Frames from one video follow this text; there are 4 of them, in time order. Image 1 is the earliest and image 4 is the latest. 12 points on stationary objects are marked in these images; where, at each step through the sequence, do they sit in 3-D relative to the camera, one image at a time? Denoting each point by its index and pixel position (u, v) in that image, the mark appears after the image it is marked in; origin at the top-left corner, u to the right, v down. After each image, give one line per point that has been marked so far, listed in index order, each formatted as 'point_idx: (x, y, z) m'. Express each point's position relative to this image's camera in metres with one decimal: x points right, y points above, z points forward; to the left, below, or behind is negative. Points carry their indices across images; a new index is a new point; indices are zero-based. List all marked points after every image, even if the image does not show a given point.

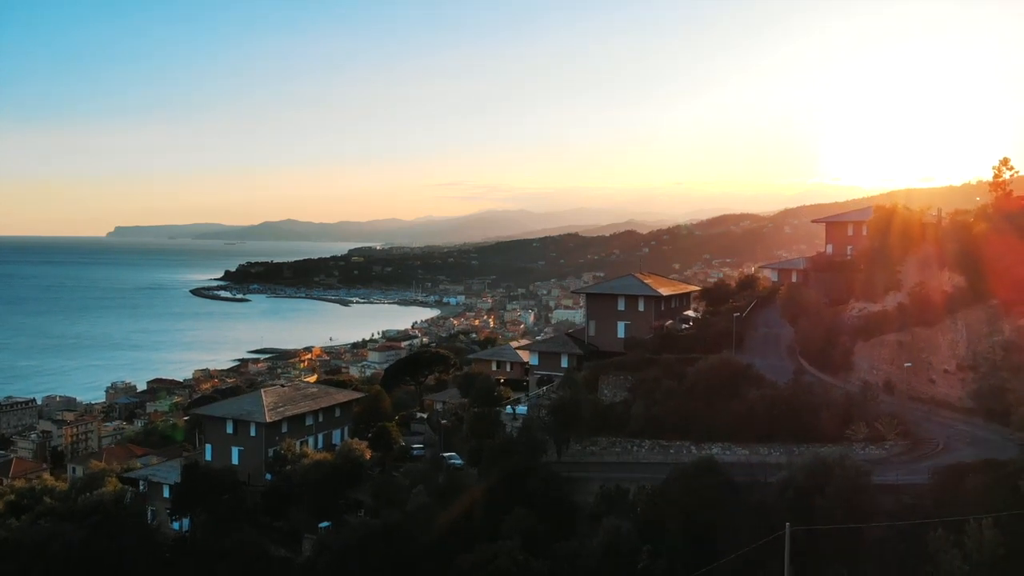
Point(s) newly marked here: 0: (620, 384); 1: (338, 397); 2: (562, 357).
0: (+1.8, -1.6, +12.9) m
1: (-3.7, -2.3, +16.4) m
2: (+1.1, -1.4, +16.1) m
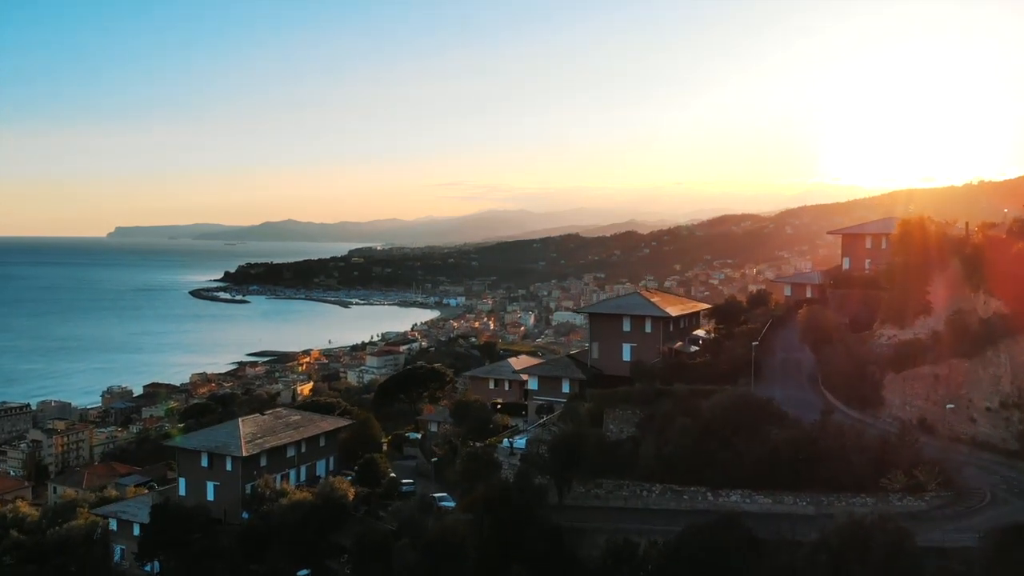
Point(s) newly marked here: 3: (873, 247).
0: (+1.8, -2.0, +11.8) m
1: (-3.8, -2.7, +15.3) m
2: (+1.0, -1.8, +15.0) m
3: (+8.8, +1.0, +18.7) m
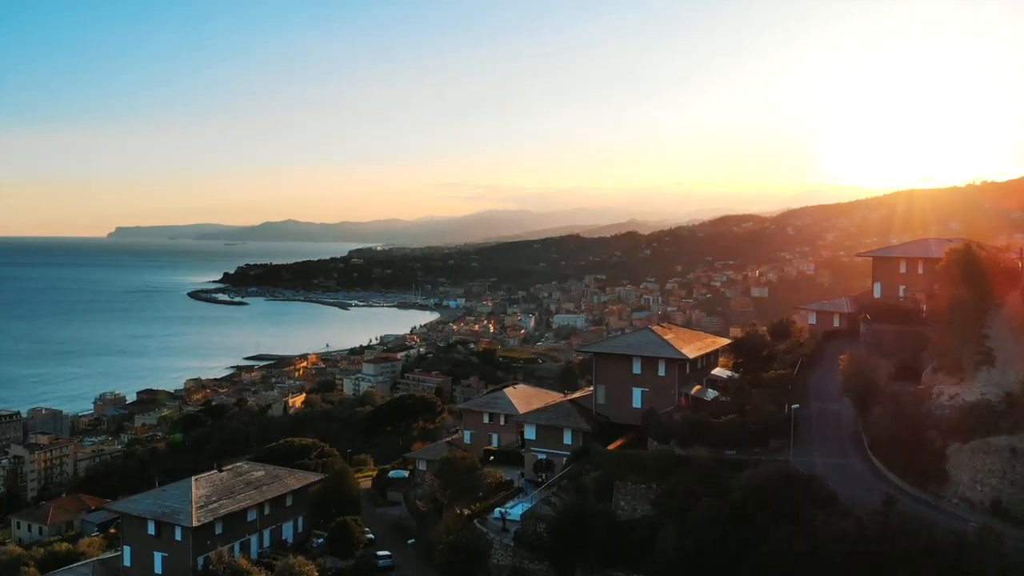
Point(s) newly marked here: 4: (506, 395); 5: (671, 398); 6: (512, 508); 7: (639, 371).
0: (+1.7, -2.7, +10.0) m
1: (-3.9, -3.4, +13.5) m
2: (+0.9, -2.5, +13.1) m
3: (+8.7, +0.4, +16.8) m
4: (-0.2, -2.6, +19.0) m
5: (+2.7, -1.9, +13.1) m
6: (0.0, -3.2, +11.1) m
7: (+2.2, -1.4, +13.4) m
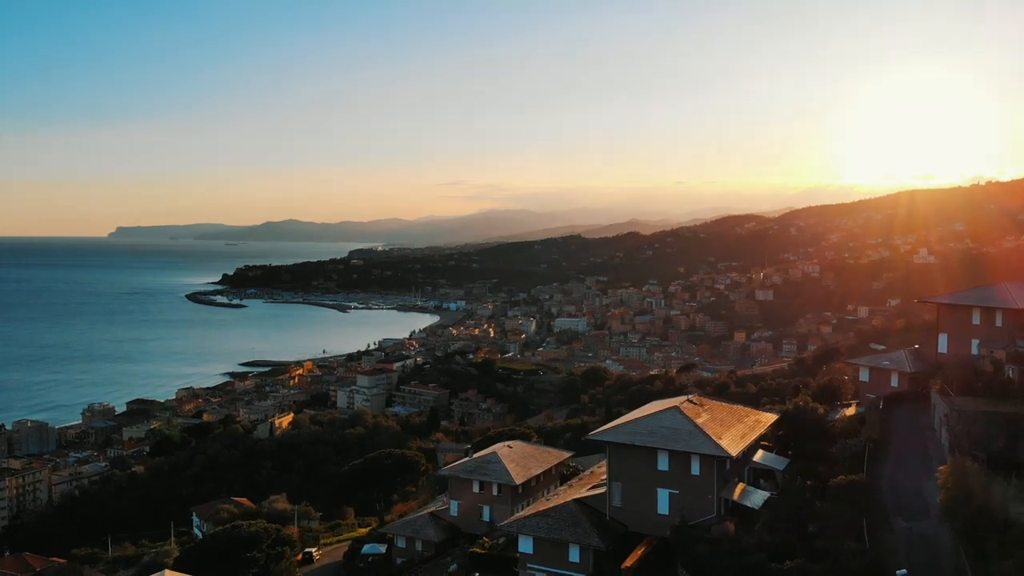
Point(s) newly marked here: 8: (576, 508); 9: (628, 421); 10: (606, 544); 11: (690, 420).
0: (+1.5, -3.7, +7.1) m
1: (-4.0, -4.4, +10.6) m
2: (+0.8, -3.5, +10.2) m
3: (+8.6, -0.6, +13.9) m
4: (-0.3, -3.6, +16.1) m
5: (+2.6, -2.9, +10.2) m
6: (-0.1, -4.2, +8.2) m
7: (+2.1, -2.5, +10.5) m
8: (+0.9, -3.1, +10.7) m
9: (+1.7, -1.9, +11.2) m
10: (+1.2, -3.4, +10.1) m
11: (+2.5, -1.9, +11.0) m
